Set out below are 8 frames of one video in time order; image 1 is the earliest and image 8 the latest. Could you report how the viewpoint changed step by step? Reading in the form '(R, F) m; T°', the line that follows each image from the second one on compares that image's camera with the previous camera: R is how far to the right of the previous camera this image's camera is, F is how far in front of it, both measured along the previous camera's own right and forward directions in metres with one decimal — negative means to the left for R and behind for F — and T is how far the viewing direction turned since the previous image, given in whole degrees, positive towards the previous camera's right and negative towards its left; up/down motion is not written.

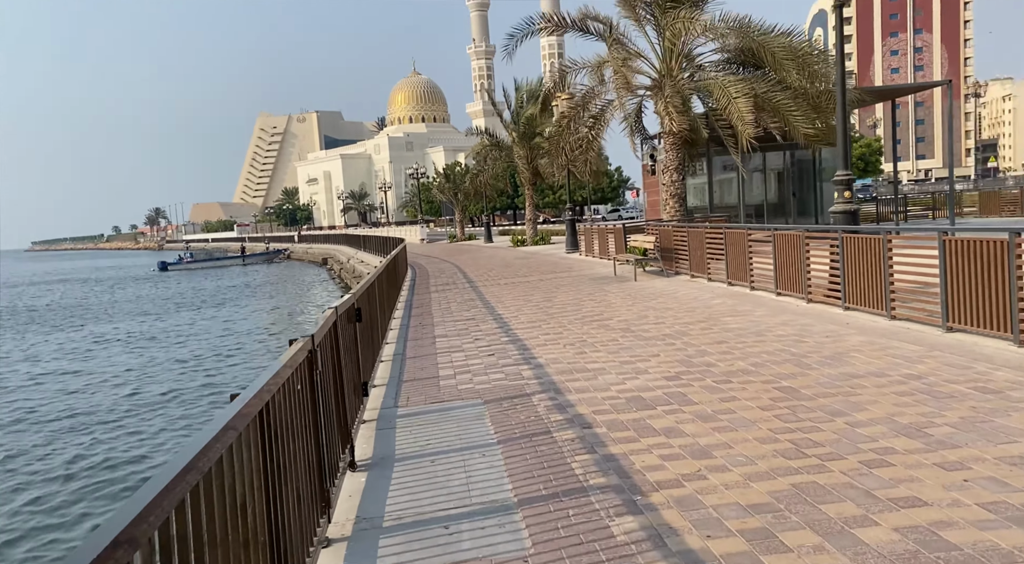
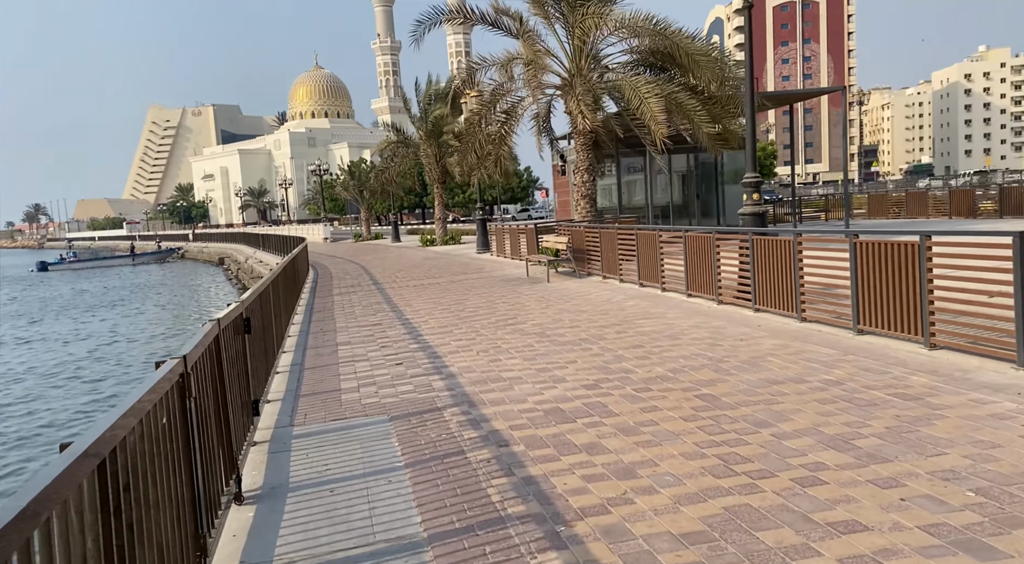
(0.0, +0.4) m; +7°
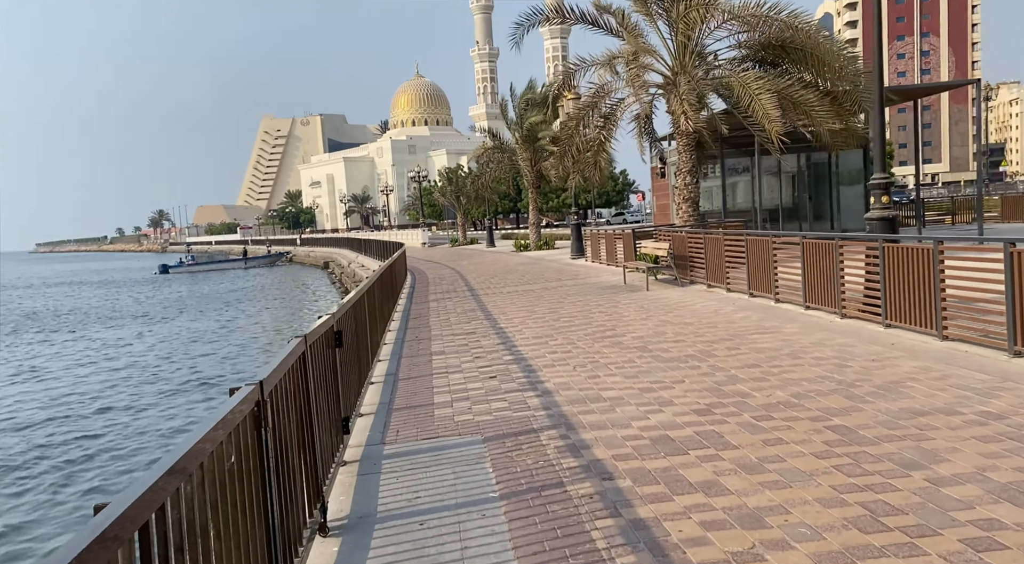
(-0.1, +0.4) m; -7°
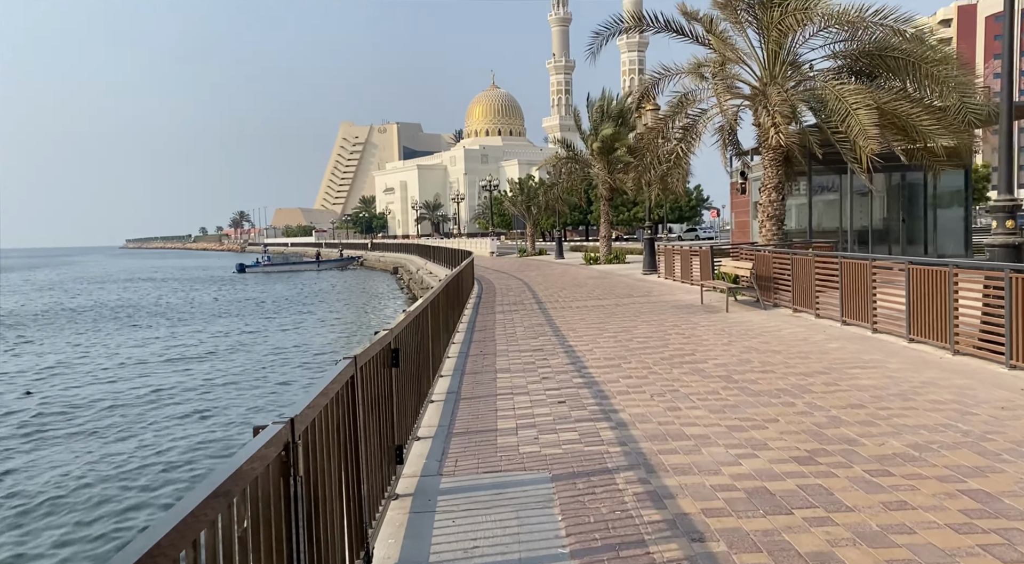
(-0.1, +0.6) m; -5°
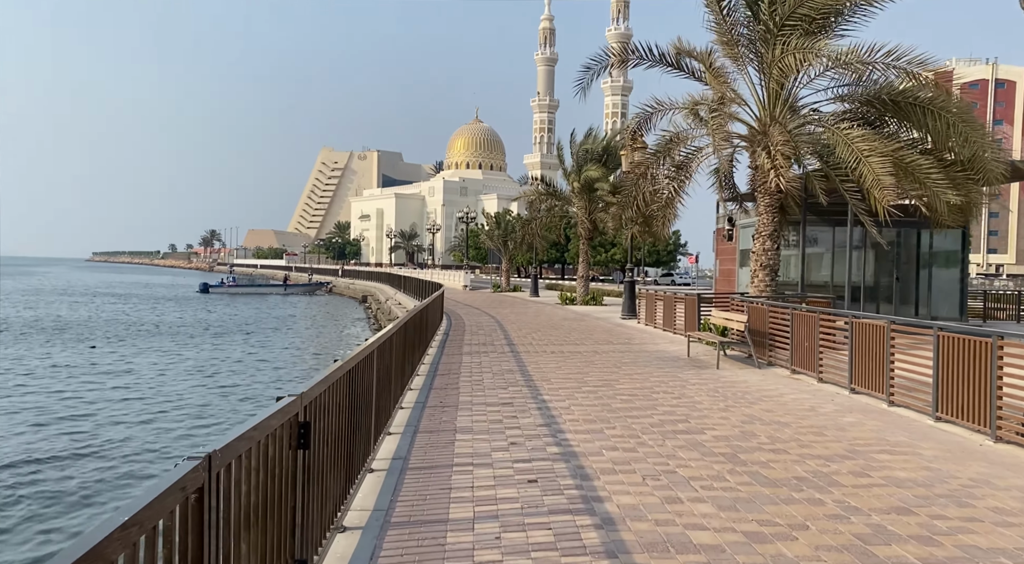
(0.0, +1.3) m; +2°
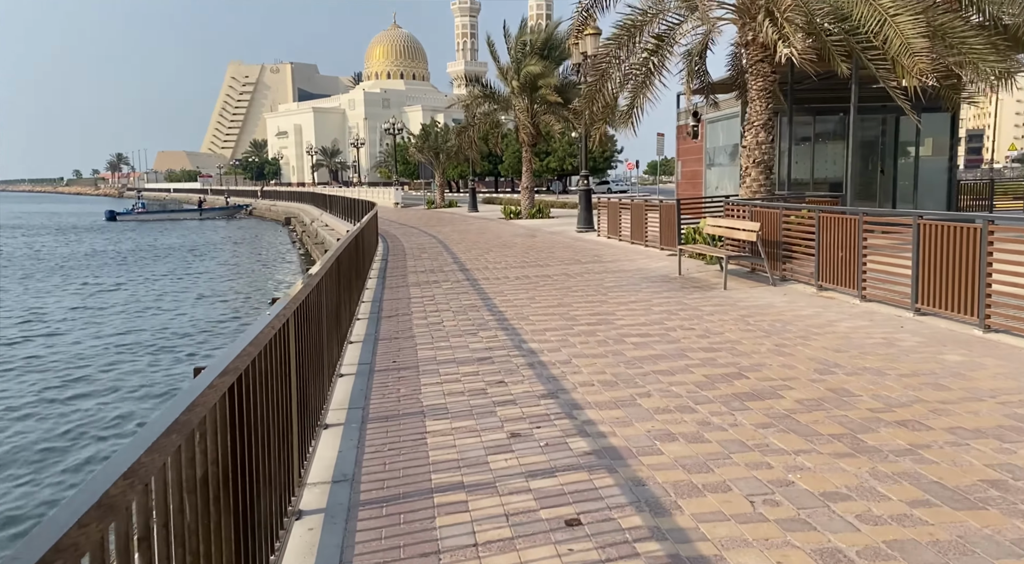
(-0.4, +2.5) m; +5°
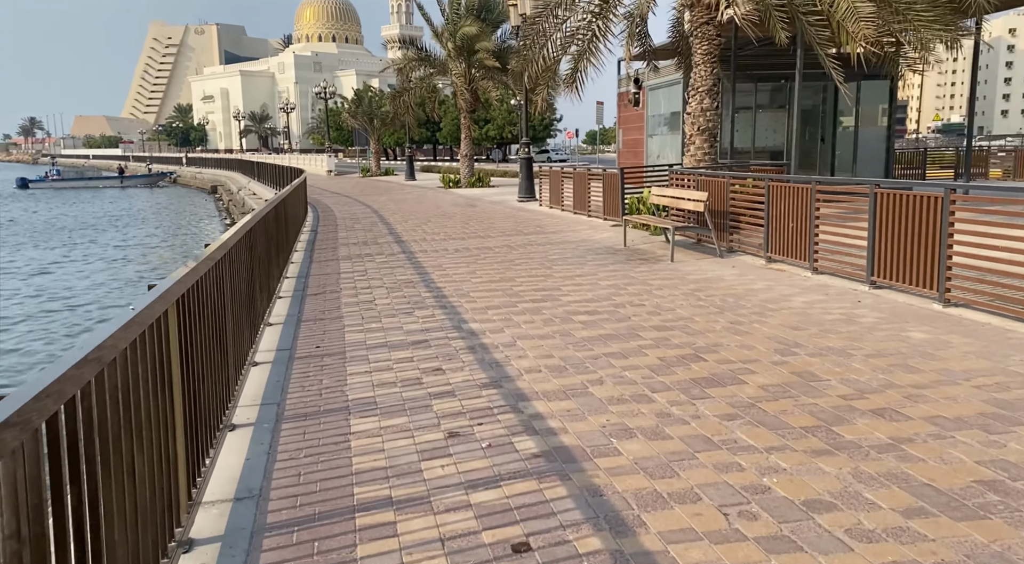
(0.0, +0.6) m; +5°
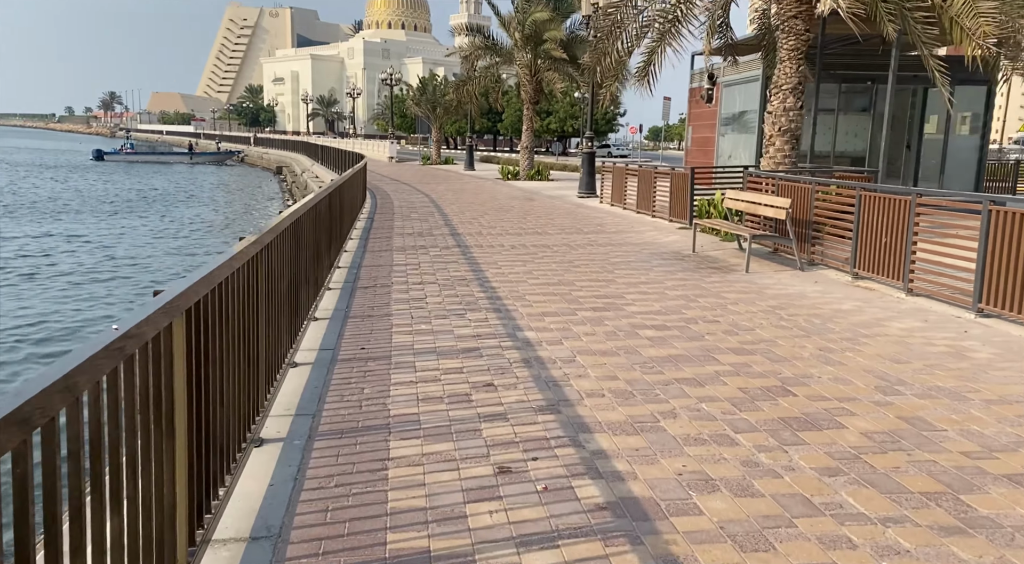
(-0.1, +0.5) m; -4°
